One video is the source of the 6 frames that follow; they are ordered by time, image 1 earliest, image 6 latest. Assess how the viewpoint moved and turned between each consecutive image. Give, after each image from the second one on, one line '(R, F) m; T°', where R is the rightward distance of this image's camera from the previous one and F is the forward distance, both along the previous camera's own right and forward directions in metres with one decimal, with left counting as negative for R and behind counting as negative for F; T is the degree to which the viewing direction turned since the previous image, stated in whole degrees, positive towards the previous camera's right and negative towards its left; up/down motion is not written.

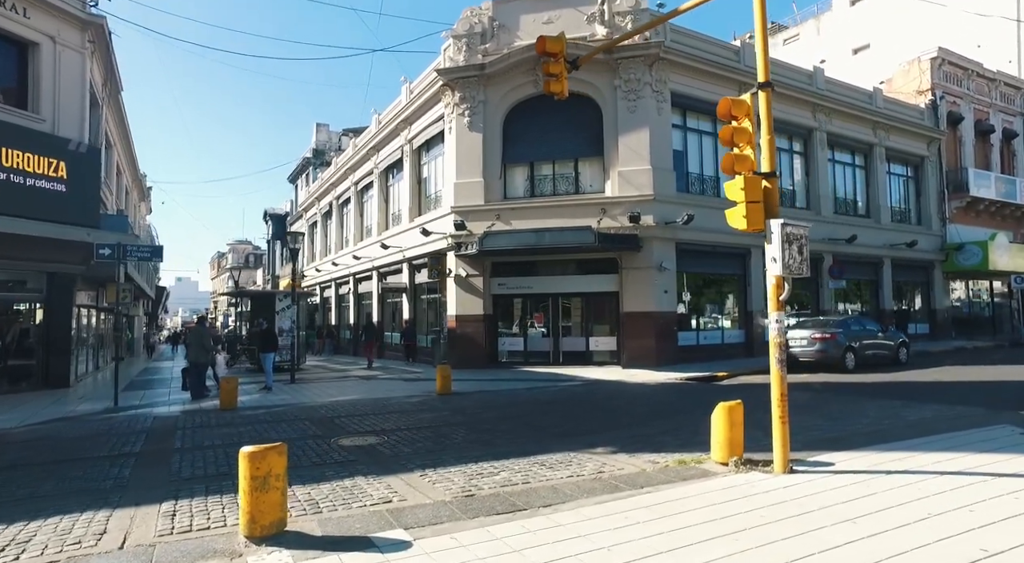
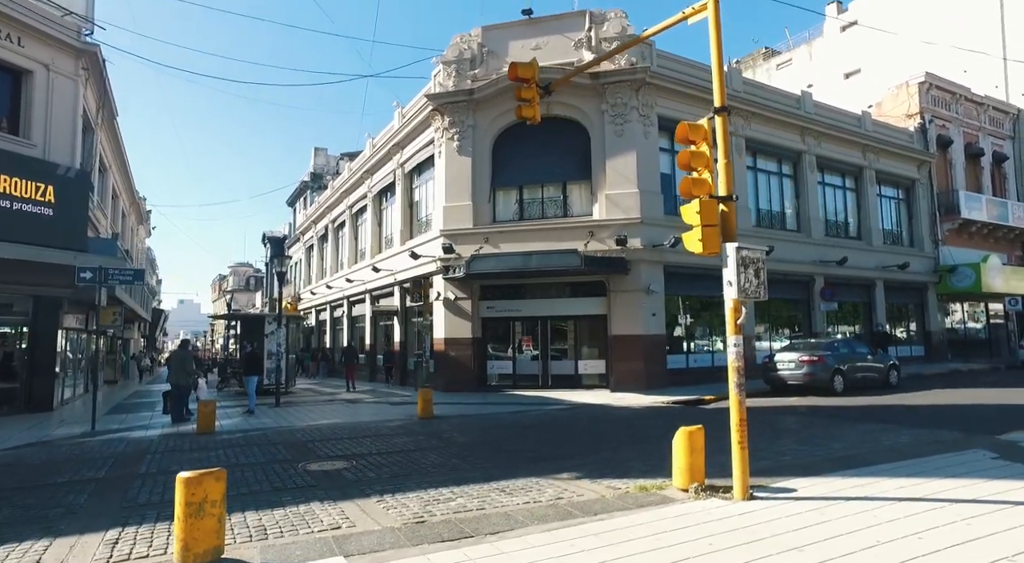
(+0.5, 0.0) m; 0°
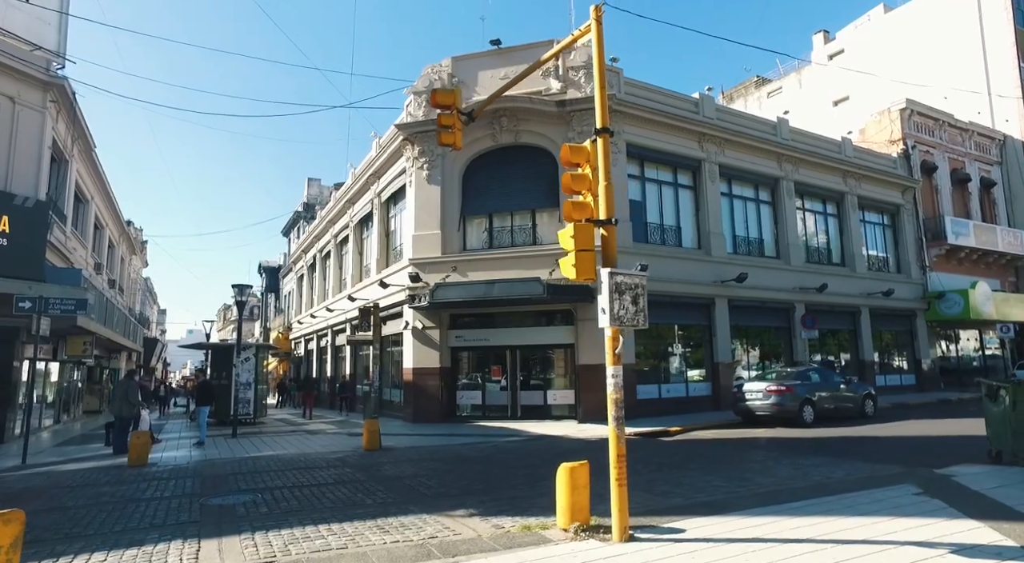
(+1.4, +0.2) m; -1°
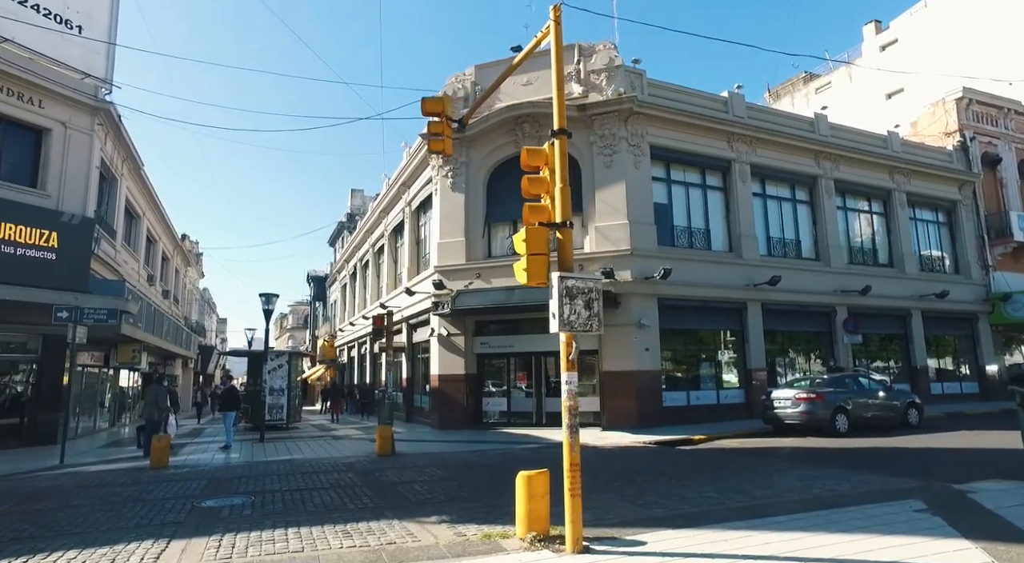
(+1.0, +0.1) m; -5°
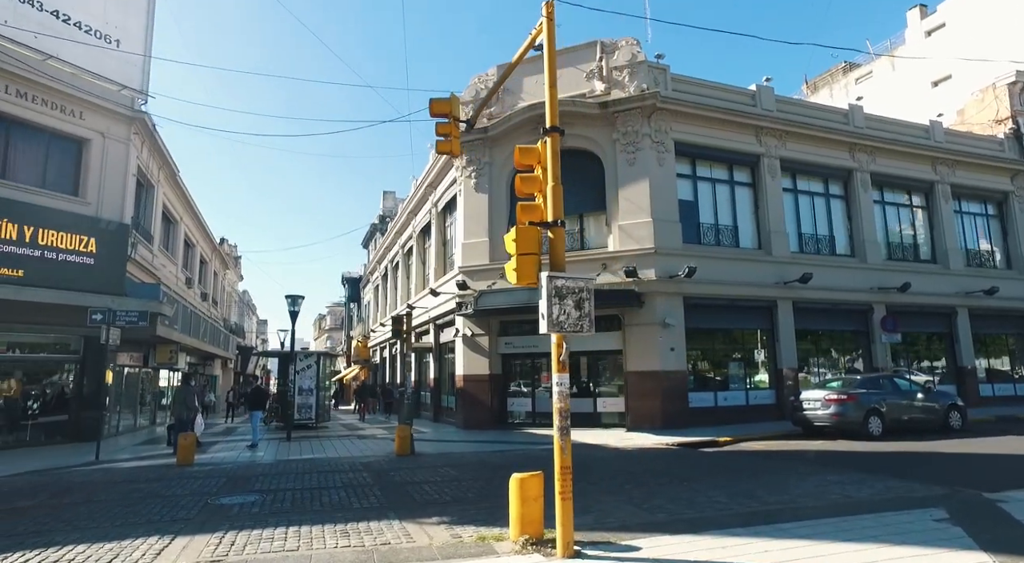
(+0.5, +0.1) m; -4°
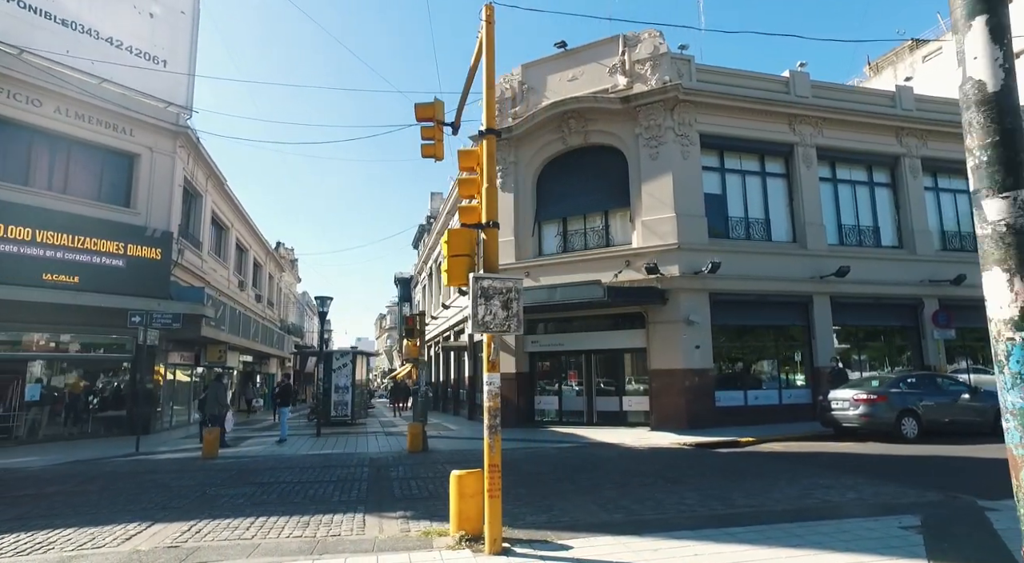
(+1.3, 0.0) m; -6°
